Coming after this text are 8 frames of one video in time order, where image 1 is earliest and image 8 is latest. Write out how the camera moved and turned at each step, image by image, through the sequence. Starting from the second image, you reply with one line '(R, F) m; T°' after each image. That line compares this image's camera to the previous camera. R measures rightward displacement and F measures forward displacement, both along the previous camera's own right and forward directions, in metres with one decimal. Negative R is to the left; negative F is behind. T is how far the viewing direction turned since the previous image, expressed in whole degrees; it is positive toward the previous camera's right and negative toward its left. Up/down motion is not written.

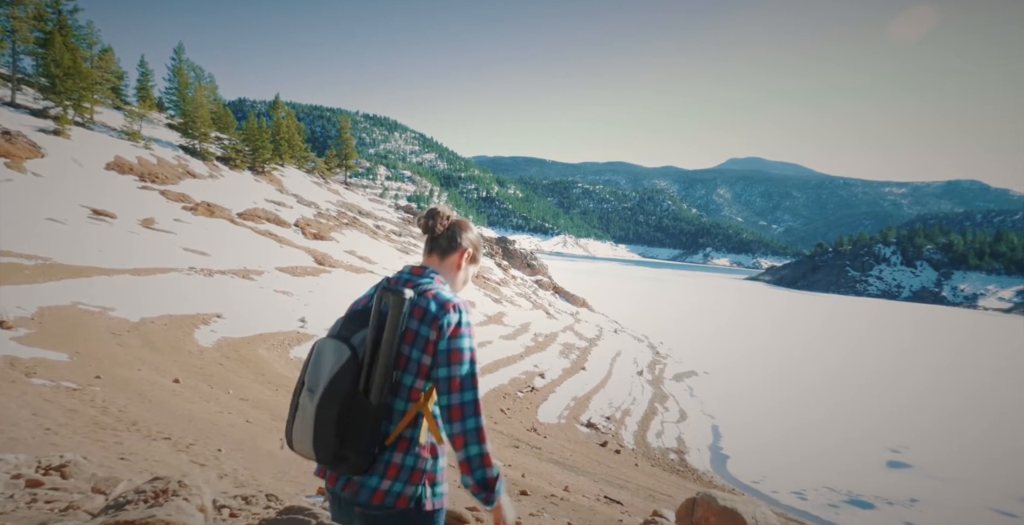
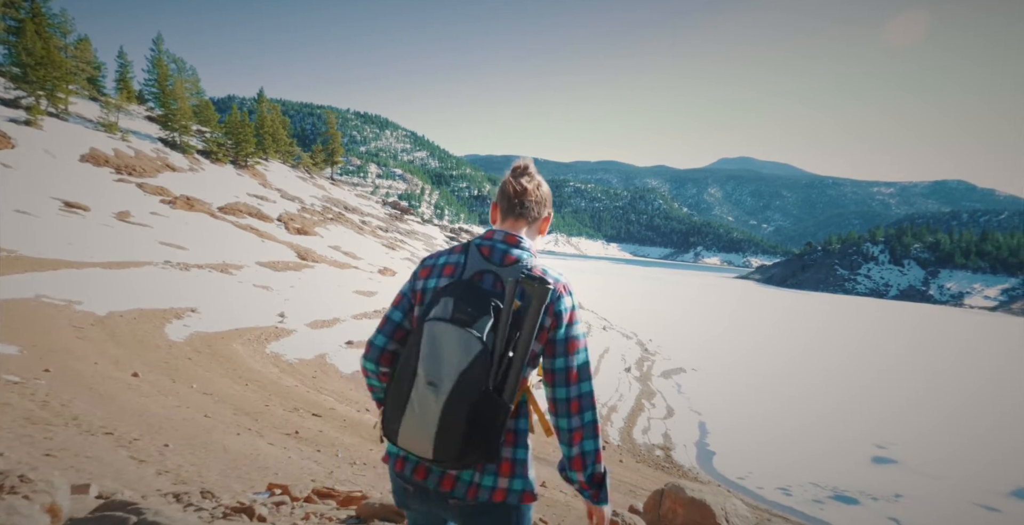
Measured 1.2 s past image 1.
(+0.3, +0.4) m; +1°
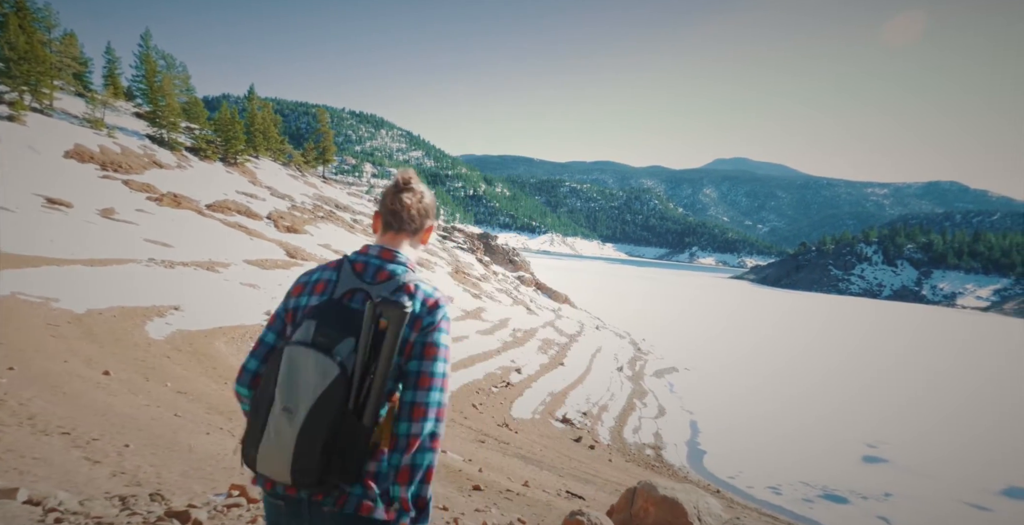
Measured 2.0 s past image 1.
(+0.3, +0.2) m; 0°
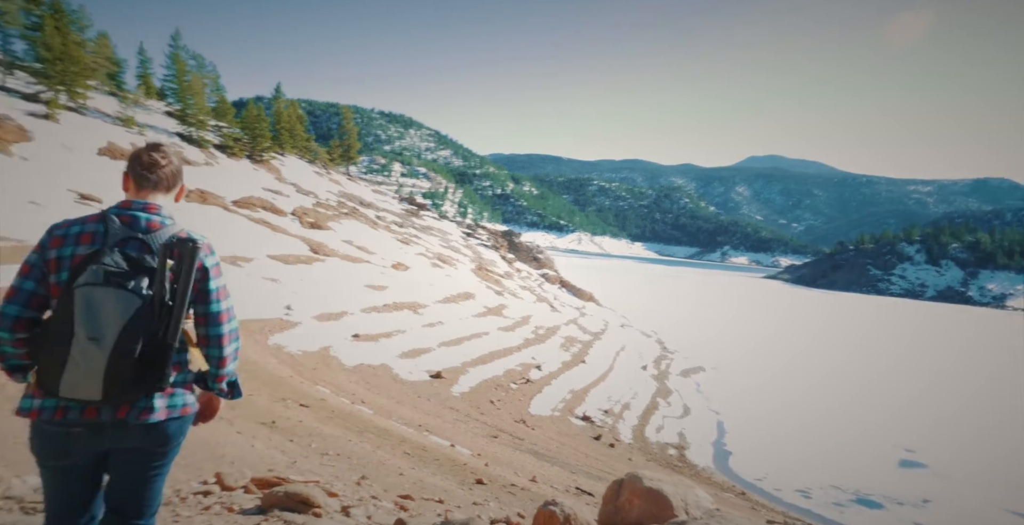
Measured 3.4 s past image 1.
(+0.4, +0.4) m; -3°
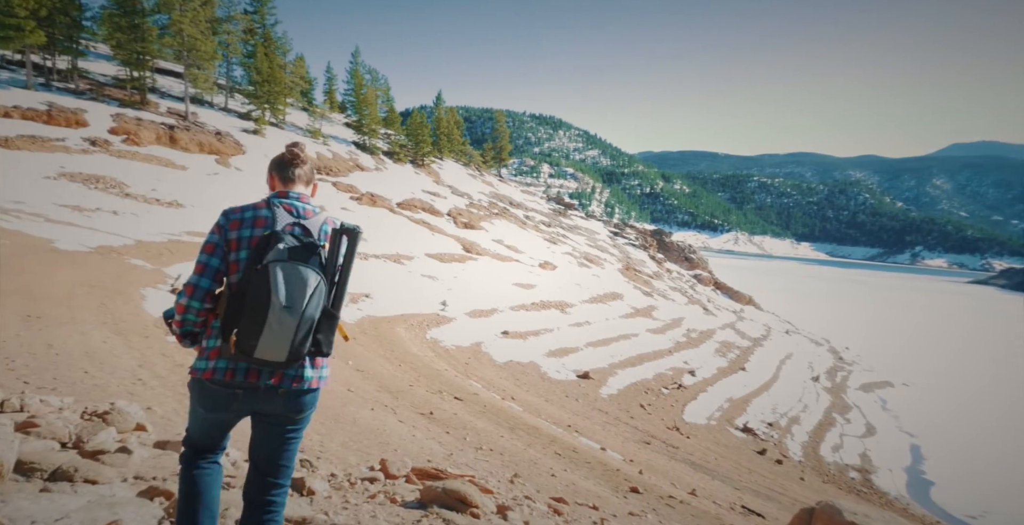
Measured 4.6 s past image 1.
(-0.2, +0.3) m; -15°
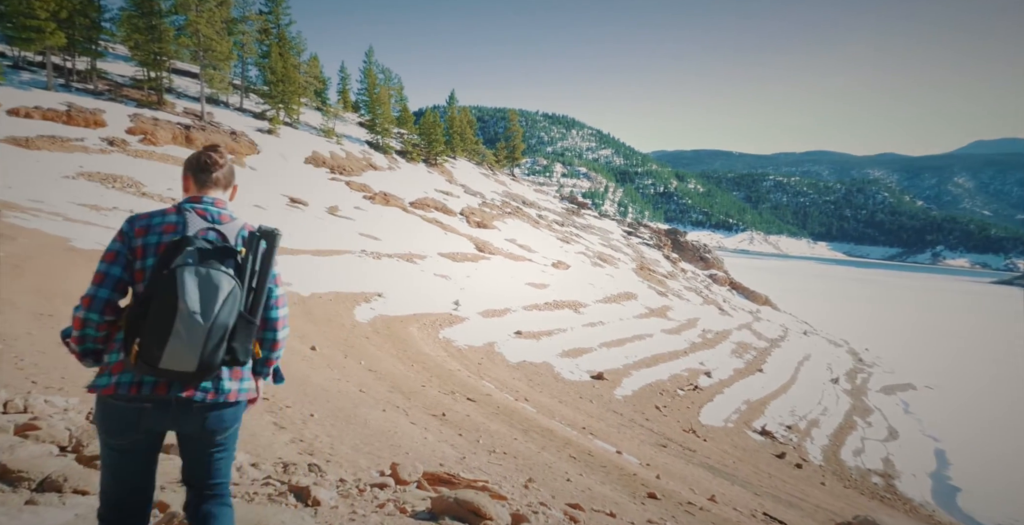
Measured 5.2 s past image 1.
(0.0, +0.2) m; -1°
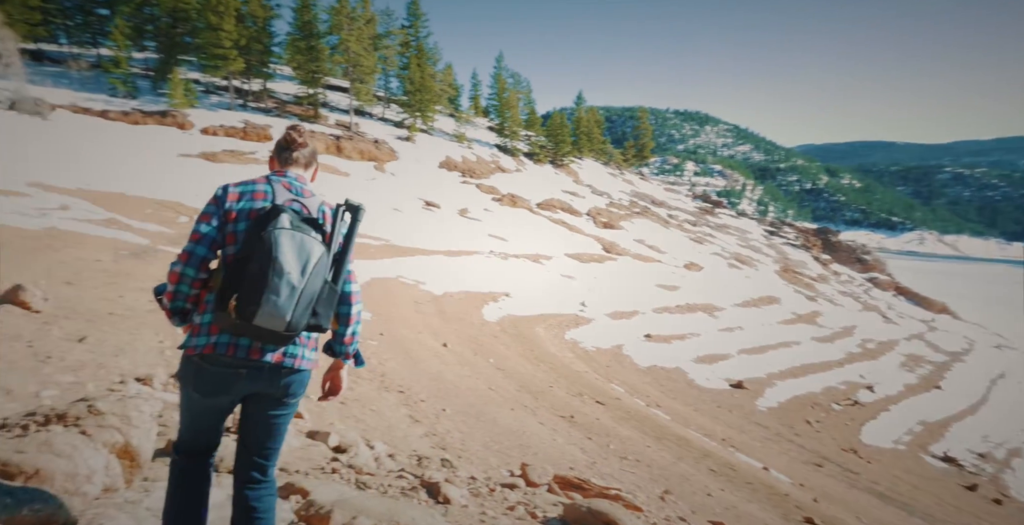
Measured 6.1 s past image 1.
(-0.1, +0.3) m; -13°
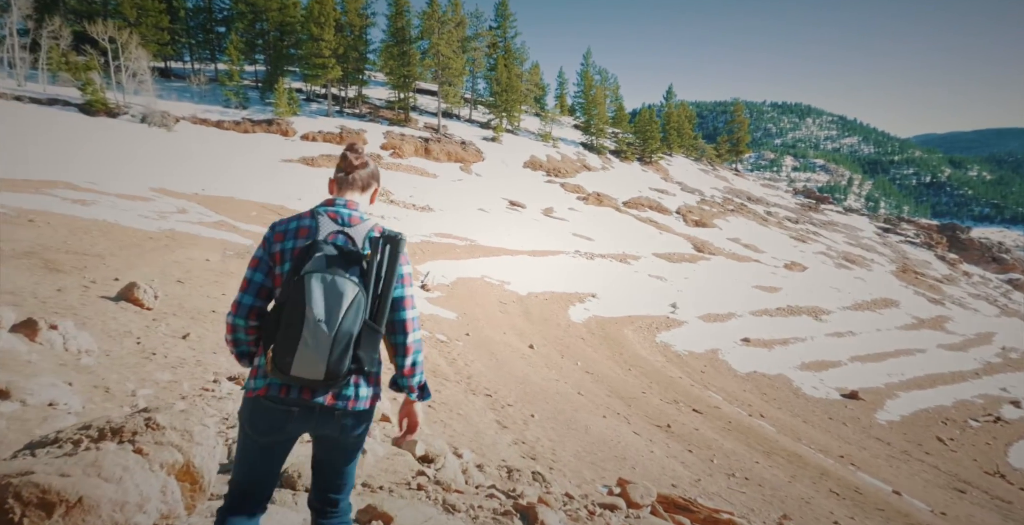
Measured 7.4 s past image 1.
(-0.1, +0.4) m; -9°
